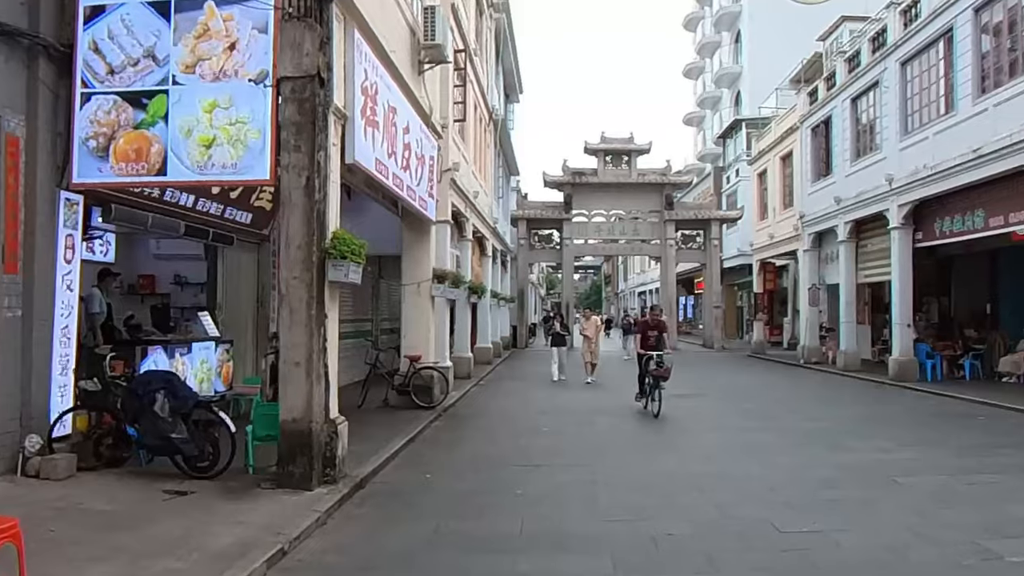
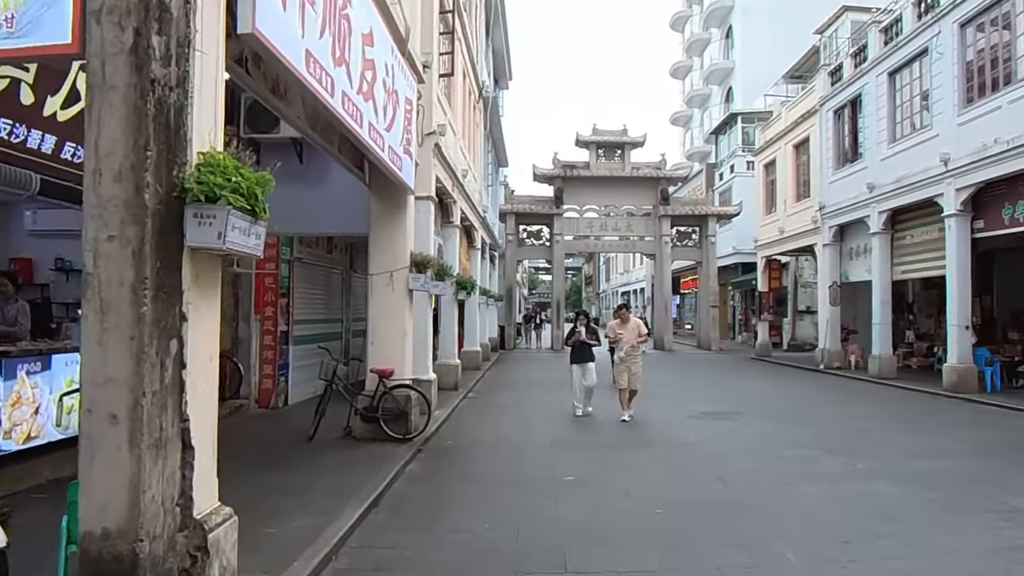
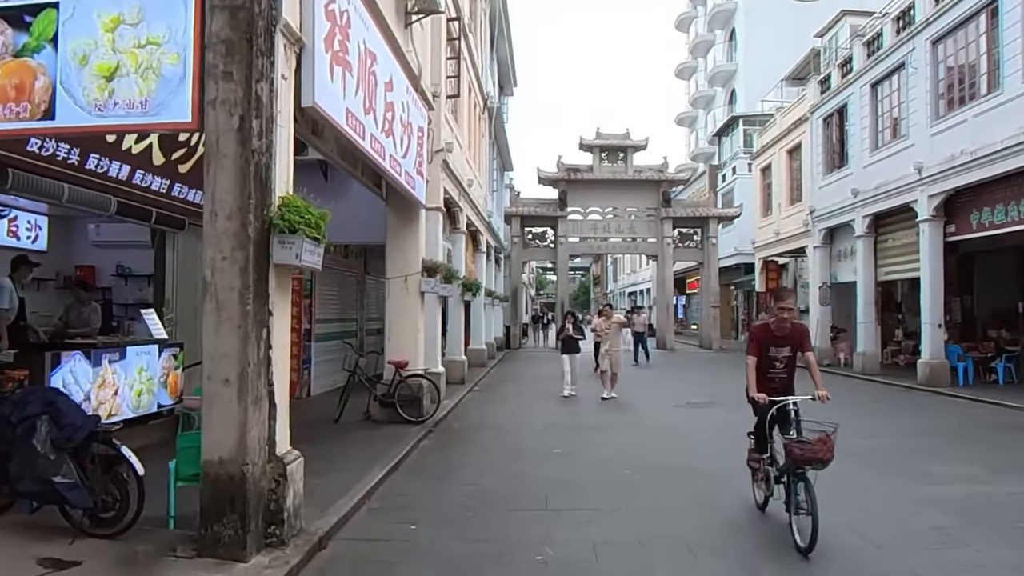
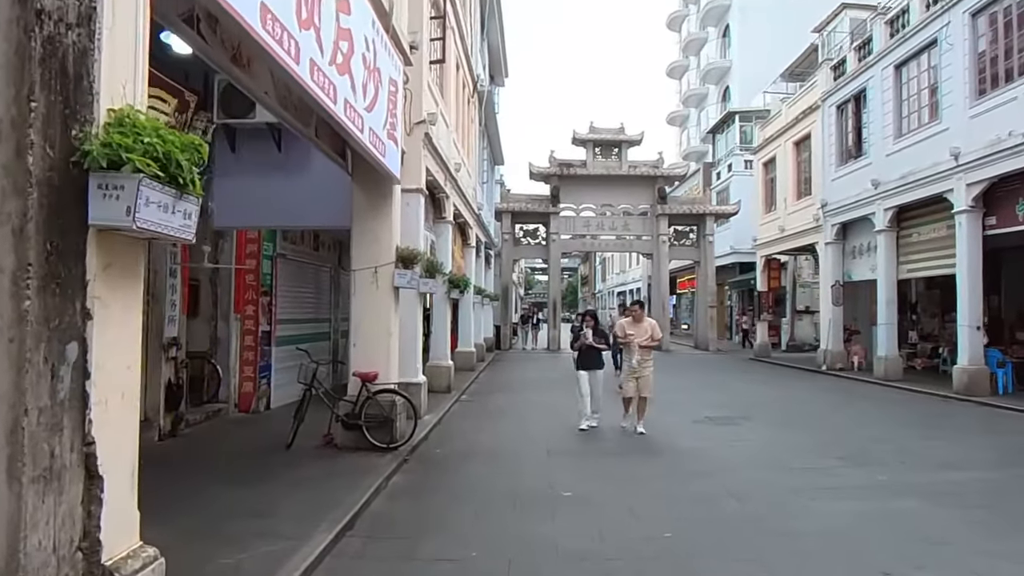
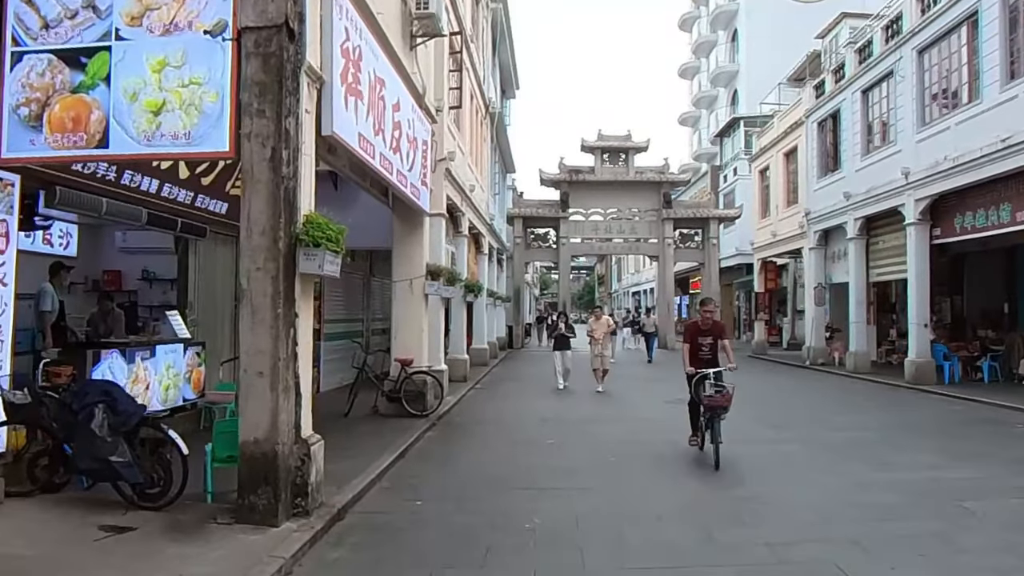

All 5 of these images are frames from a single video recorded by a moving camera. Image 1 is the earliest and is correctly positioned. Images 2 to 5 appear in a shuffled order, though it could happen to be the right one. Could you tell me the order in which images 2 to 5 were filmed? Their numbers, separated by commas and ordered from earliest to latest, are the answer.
5, 3, 2, 4
